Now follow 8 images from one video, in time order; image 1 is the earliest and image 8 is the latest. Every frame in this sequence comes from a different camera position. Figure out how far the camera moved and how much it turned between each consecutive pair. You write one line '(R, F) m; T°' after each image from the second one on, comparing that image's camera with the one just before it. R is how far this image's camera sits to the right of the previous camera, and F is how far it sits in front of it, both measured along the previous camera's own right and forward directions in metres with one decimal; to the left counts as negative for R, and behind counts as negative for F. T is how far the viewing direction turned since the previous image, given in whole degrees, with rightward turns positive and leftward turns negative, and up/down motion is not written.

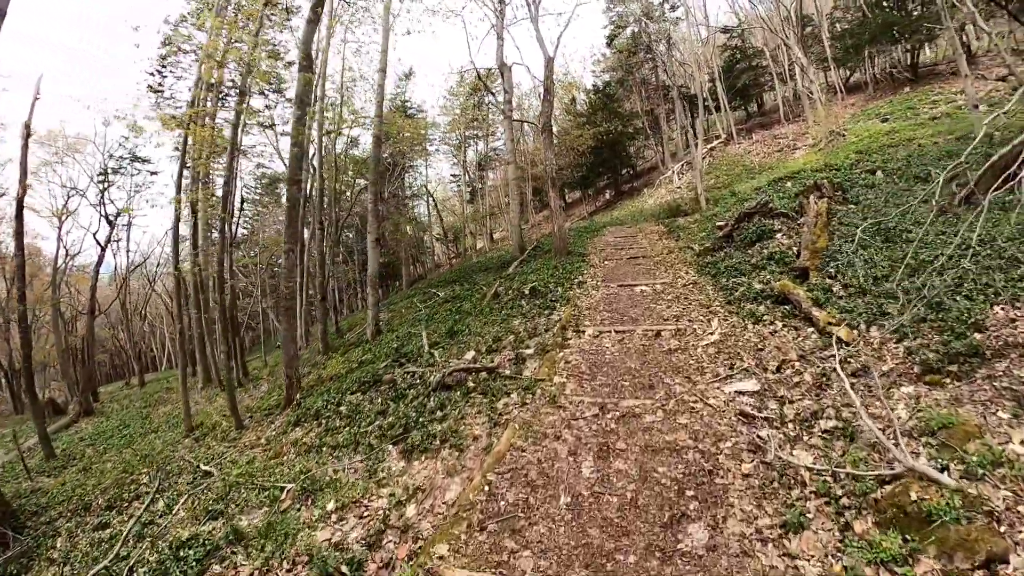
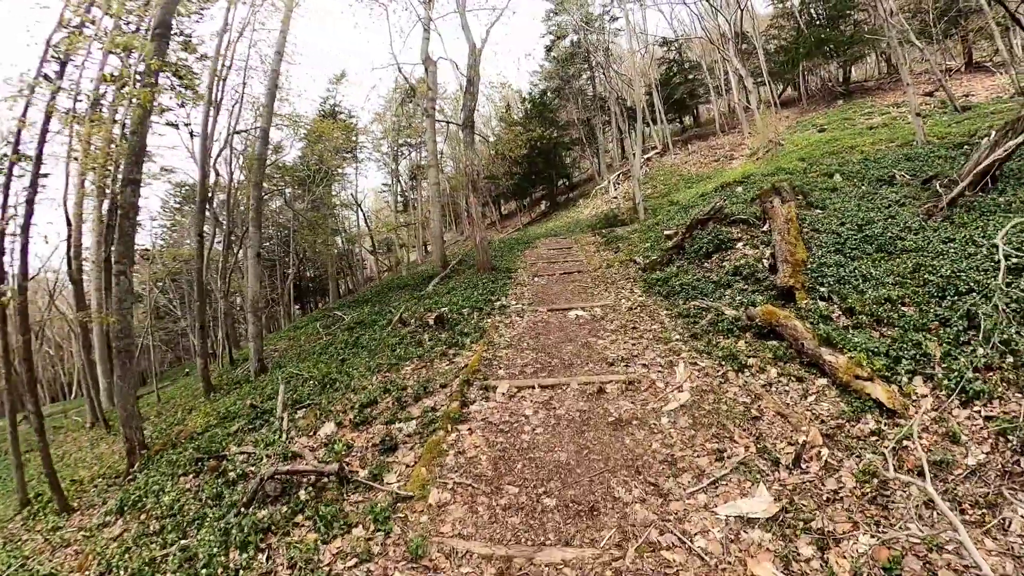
(+0.5, +2.3) m; +5°
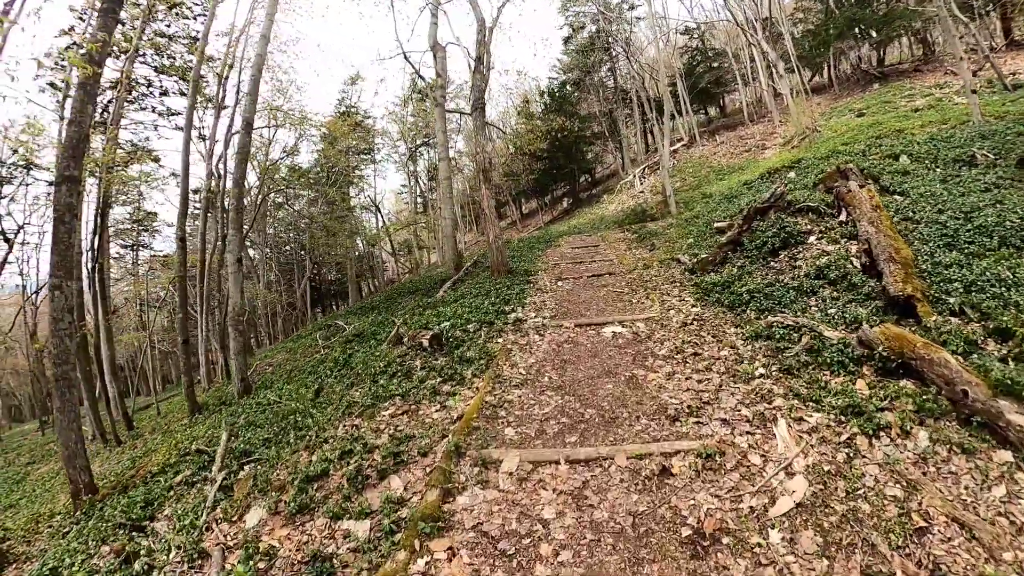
(+0.1, +1.7) m; -2°
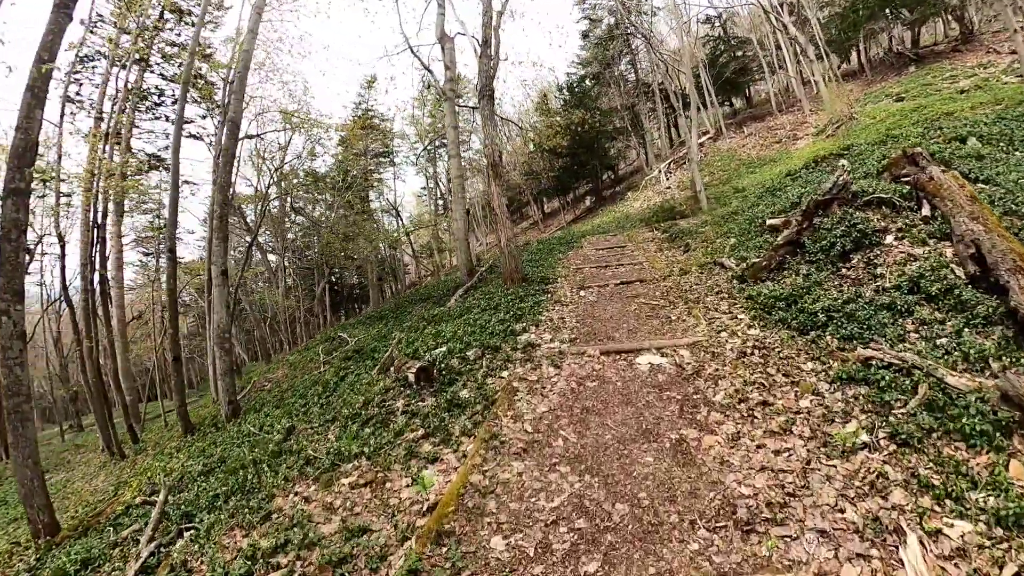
(+0.1, +1.2) m; -2°
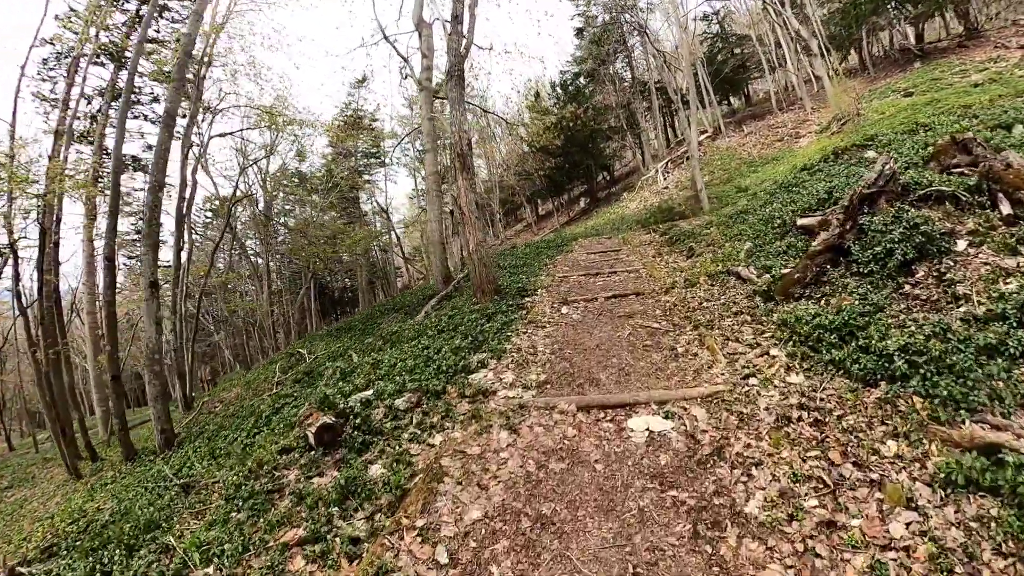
(+0.3, +1.5) m; 0°
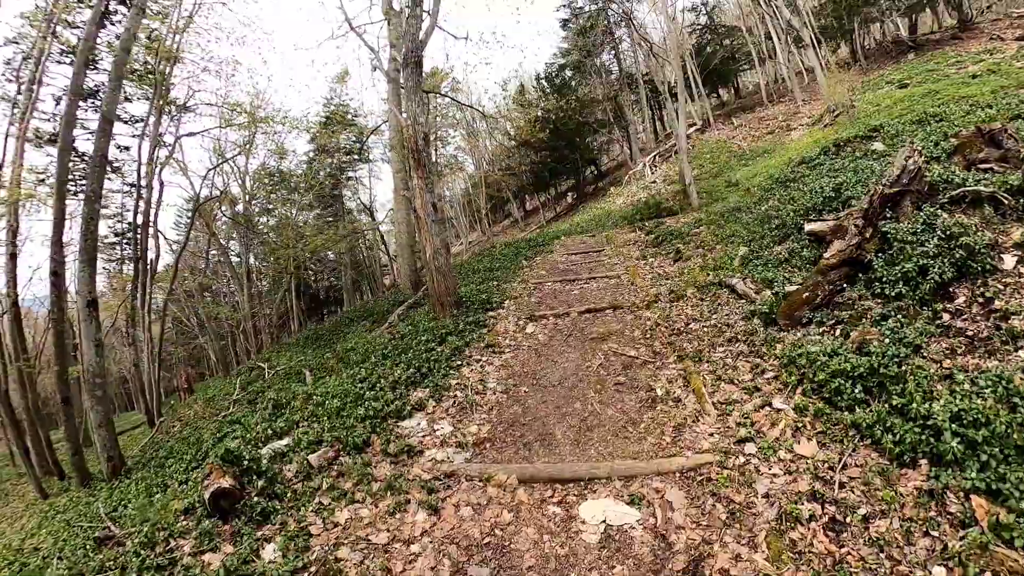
(+0.3, +0.9) m; +1°
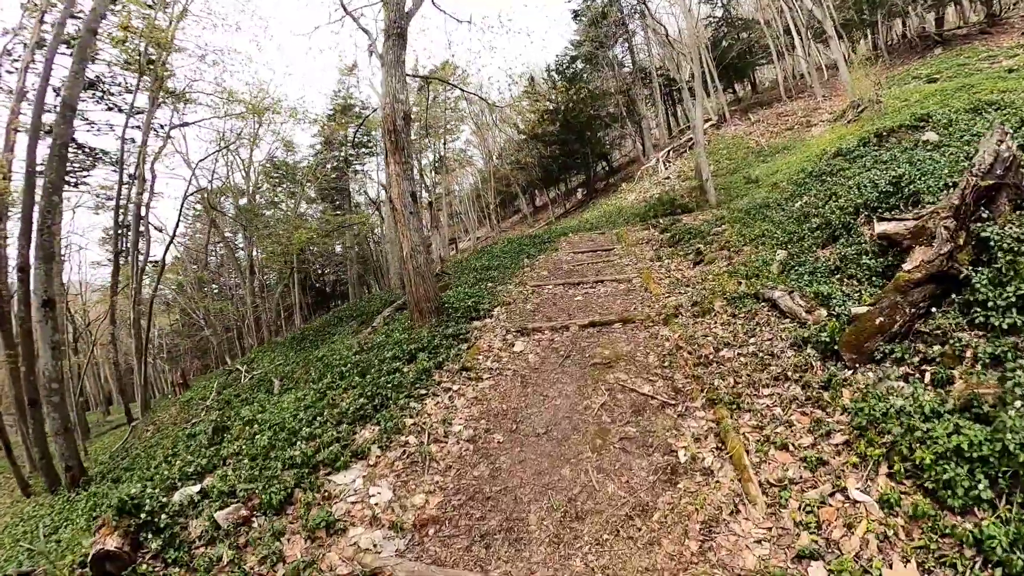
(+0.2, +1.0) m; -1°
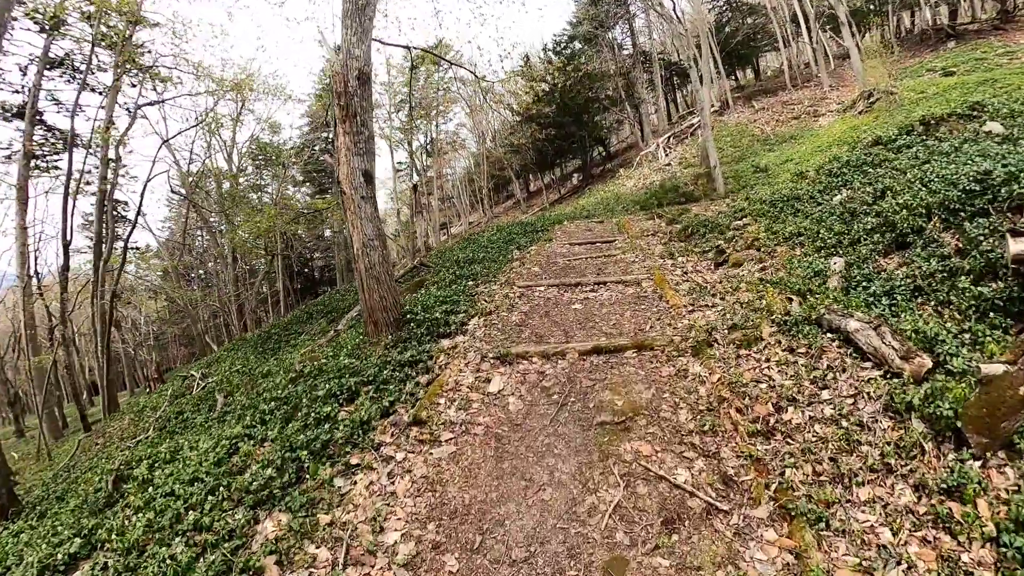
(+0.1, +1.2) m; +1°
